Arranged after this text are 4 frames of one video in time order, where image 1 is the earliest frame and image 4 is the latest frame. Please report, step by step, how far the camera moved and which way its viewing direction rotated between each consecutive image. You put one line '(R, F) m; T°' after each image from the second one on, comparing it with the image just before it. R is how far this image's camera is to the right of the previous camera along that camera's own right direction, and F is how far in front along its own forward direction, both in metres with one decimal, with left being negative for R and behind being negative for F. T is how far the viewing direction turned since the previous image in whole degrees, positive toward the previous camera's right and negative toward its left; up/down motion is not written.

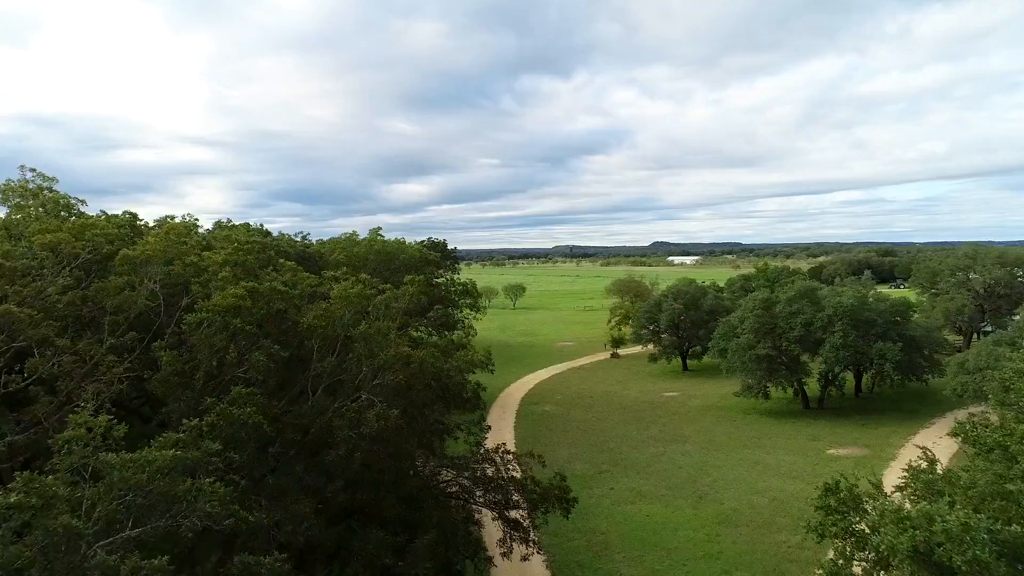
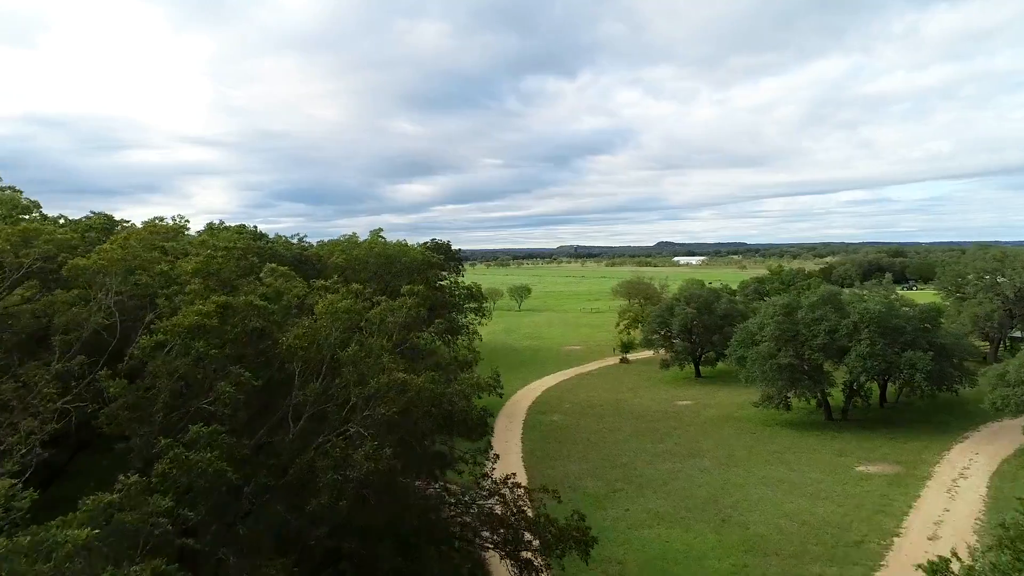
(-0.1, +1.6) m; 0°
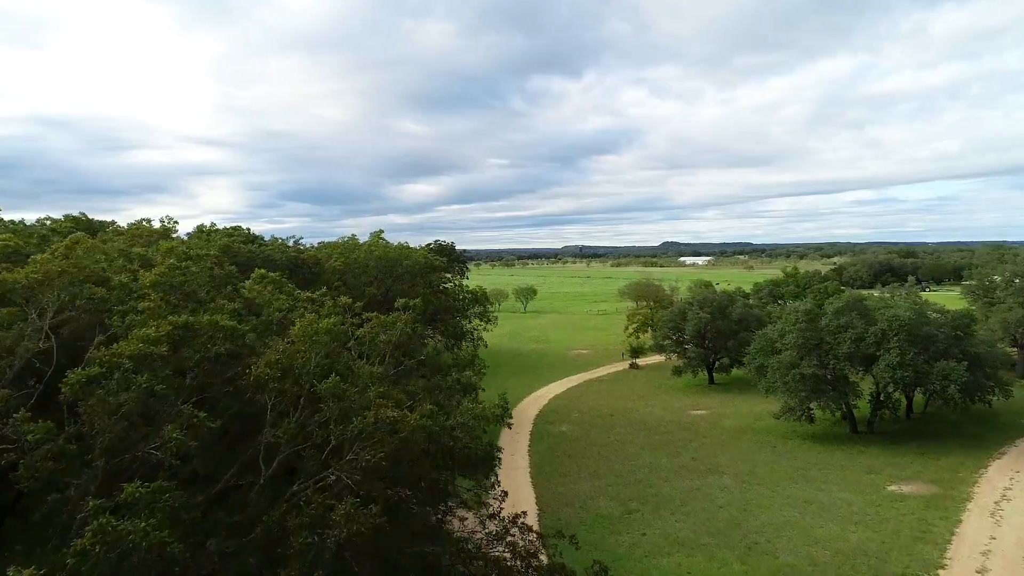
(-0.1, +1.6) m; 0°
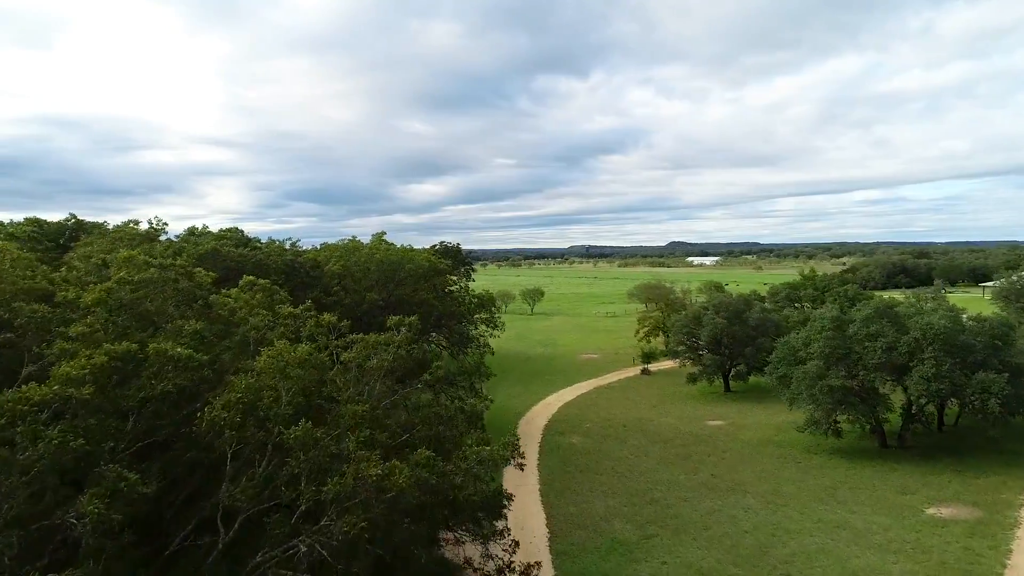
(-0.1, +1.6) m; -1°
